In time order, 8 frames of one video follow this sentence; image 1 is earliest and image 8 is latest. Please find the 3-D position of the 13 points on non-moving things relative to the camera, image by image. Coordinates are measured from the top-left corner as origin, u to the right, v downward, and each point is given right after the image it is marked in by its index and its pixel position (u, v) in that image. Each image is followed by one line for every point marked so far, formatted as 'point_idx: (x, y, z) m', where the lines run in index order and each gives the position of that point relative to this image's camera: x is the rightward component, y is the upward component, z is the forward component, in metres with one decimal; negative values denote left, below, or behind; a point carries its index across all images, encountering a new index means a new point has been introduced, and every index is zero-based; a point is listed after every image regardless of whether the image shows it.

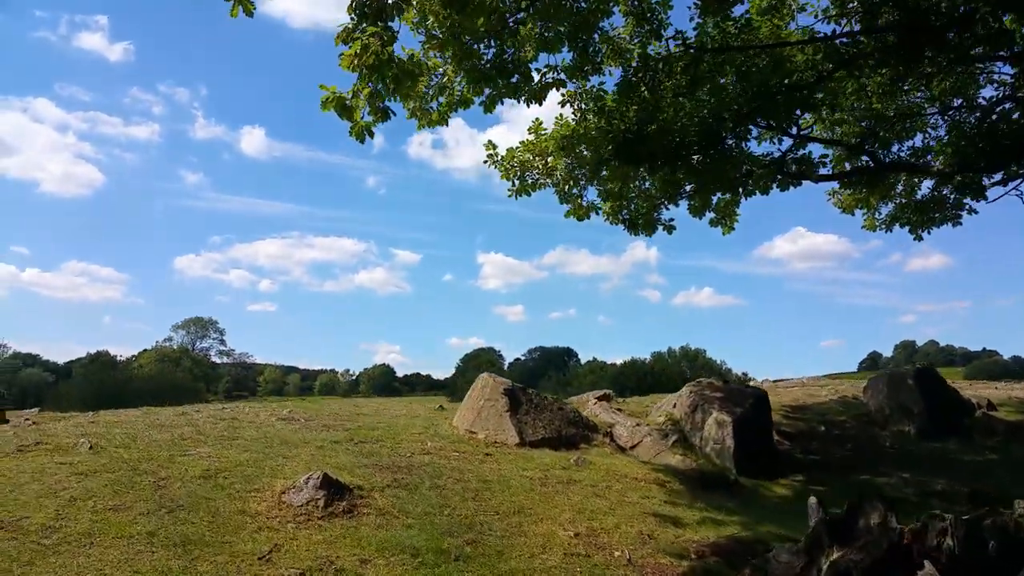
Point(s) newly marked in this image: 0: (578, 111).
0: (+1.1, +2.9, +12.6) m
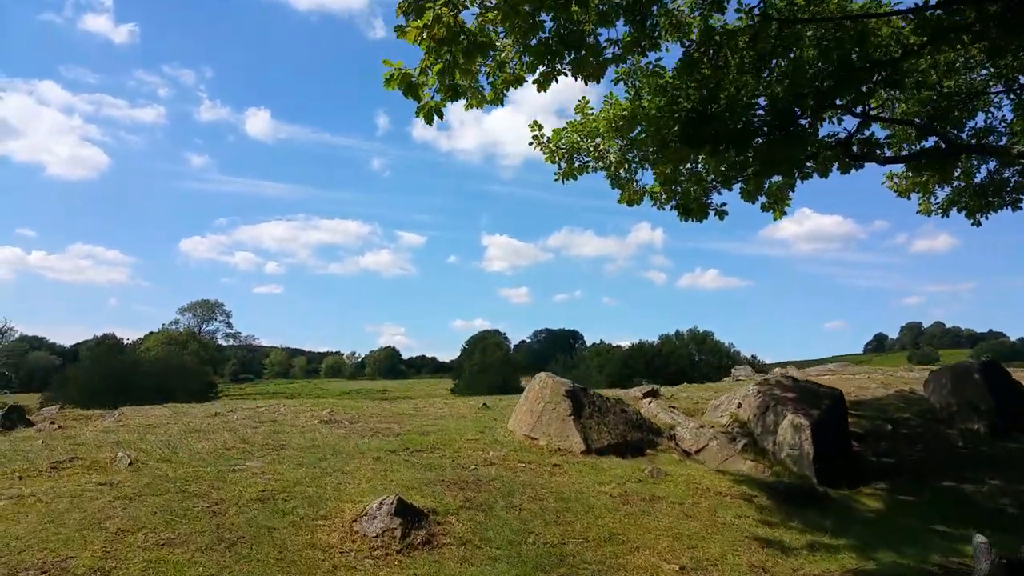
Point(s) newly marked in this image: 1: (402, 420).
0: (+1.9, +3.1, +11.8) m
1: (-1.5, -1.8, +10.4) m
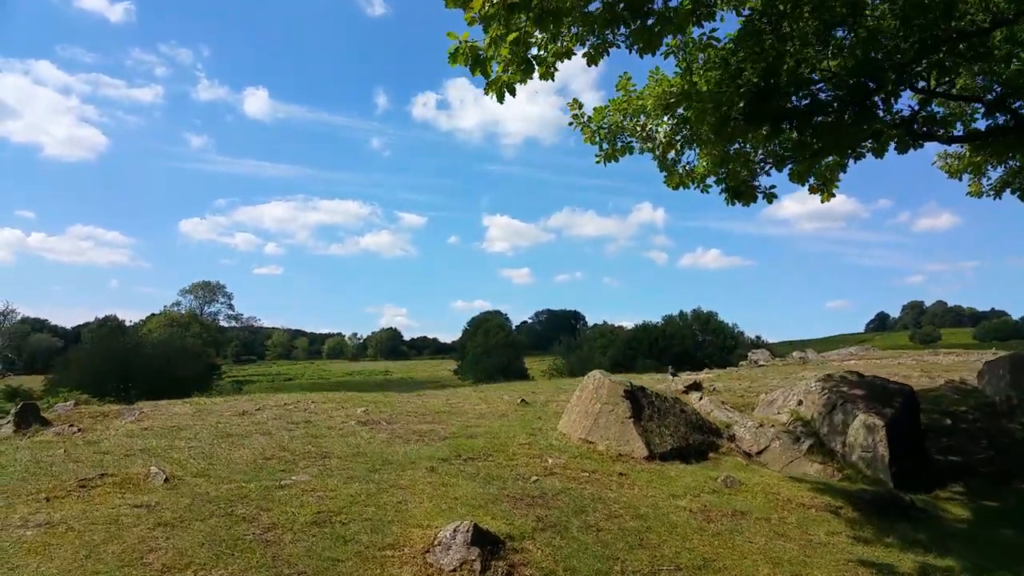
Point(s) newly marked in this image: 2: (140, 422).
0: (+2.4, +3.2, +11.0) m
1: (-0.9, -1.7, +9.8) m
2: (-4.9, -1.8, +10.0) m
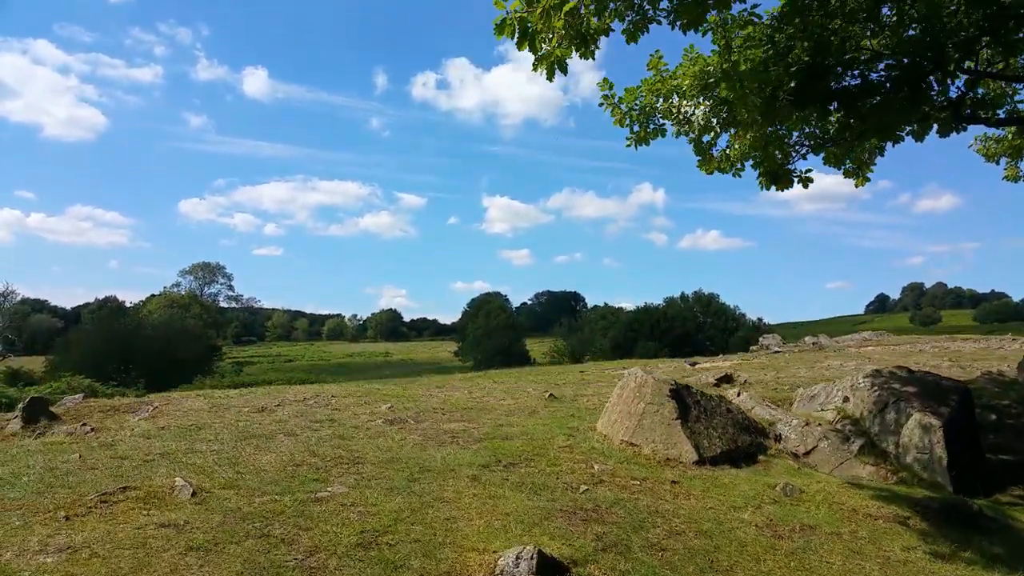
0: (+2.8, +3.4, +10.4) m
1: (-0.5, -1.6, +9.3) m
2: (-4.5, -1.6, +9.6) m
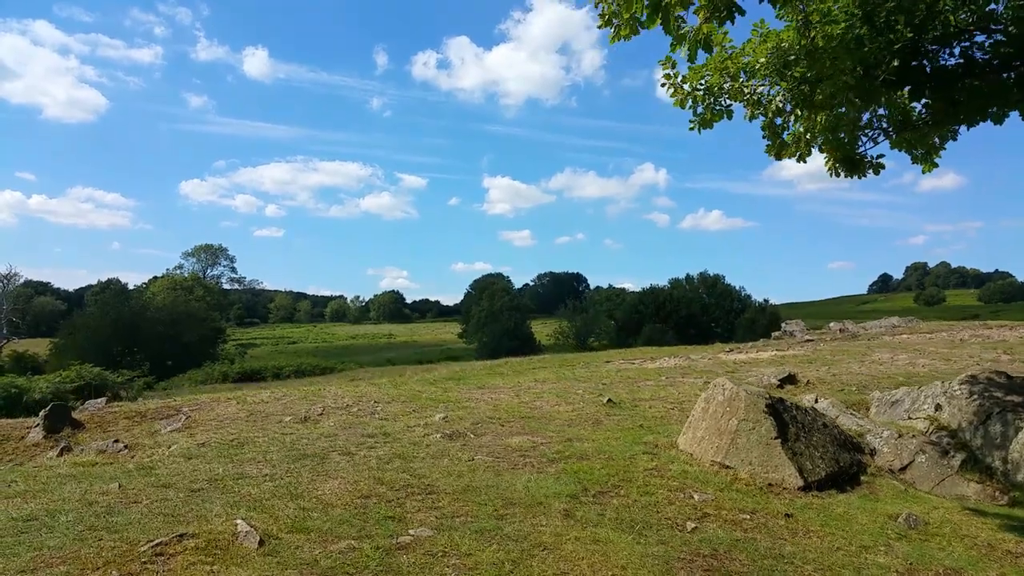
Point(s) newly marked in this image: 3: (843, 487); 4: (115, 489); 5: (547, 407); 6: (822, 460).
0: (+3.6, +3.4, +9.6) m
1: (+0.3, -1.6, +8.6) m
2: (-3.8, -1.7, +8.9) m
3: (+3.0, -1.8, +7.0) m
4: (-3.2, -1.6, +6.2) m
5: (+0.5, -1.6, +10.1) m
6: (+2.9, -1.6, +7.0) m
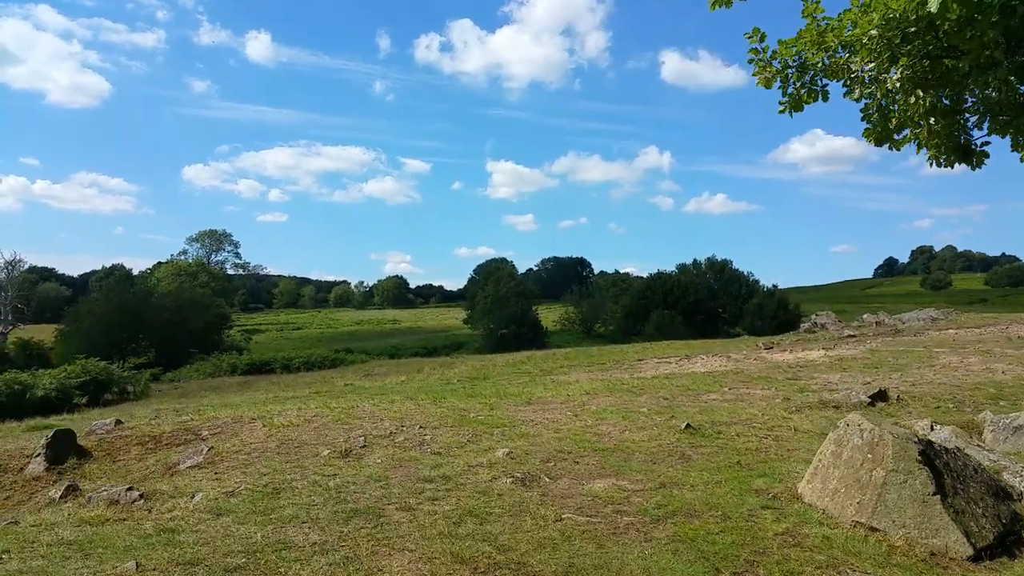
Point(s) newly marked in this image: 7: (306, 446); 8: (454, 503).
0: (+4.3, +3.3, +8.2) m
1: (+1.0, -1.7, +7.3) m
2: (-3.0, -1.8, +7.6) m
3: (+3.8, -2.0, +5.7) m
4: (-2.5, -1.8, +5.0) m
5: (+1.2, -1.7, +8.9) m
6: (+3.6, -1.8, +5.8) m
7: (-2.2, -1.7, +8.4) m
8: (-0.5, -1.8, +6.2) m
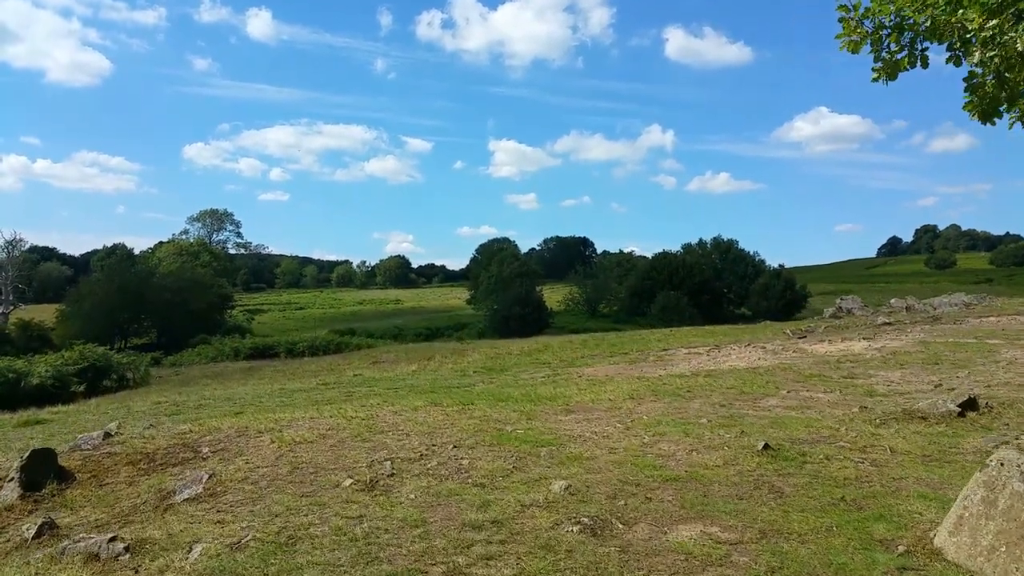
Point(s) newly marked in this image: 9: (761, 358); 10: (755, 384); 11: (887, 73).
0: (+4.8, +3.3, +6.8) m
1: (+1.5, -1.8, +6.1) m
2: (-2.5, -1.8, +6.4) m
3: (+4.3, -2.0, +4.5) m
4: (-2.0, -1.9, +3.7) m
5: (+1.7, -1.7, +7.6) m
6: (+4.1, -1.8, +4.5) m
7: (-1.8, -1.7, +7.1) m
8: (0.0, -1.8, +5.0) m
9: (+5.5, -1.5, +16.7) m
10: (+3.9, -1.6, +12.3) m
11: (+3.9, +2.2, +7.8) m
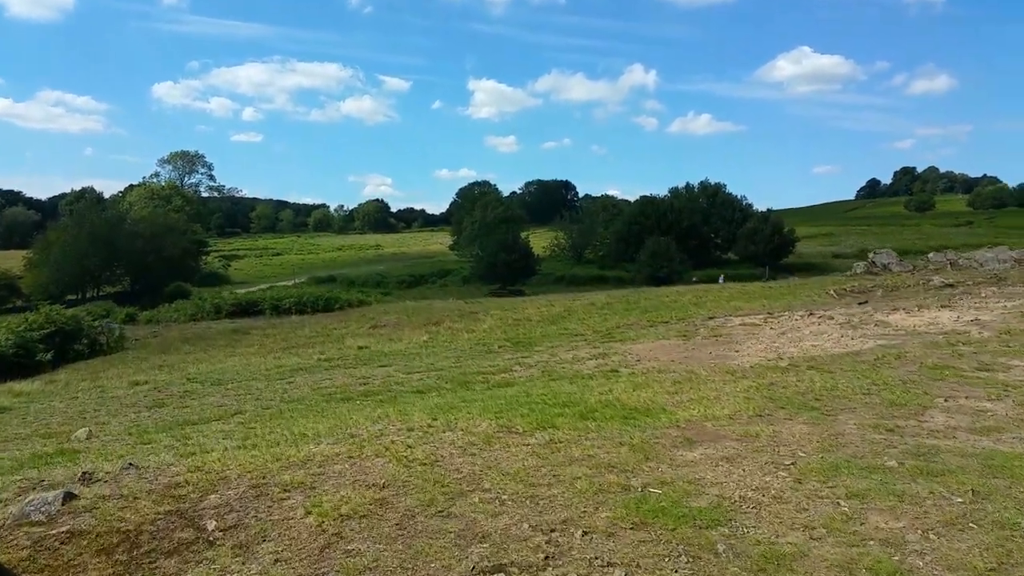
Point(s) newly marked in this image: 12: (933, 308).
0: (+5.9, +3.1, +4.1) m
1: (+2.7, -2.0, +3.6) m
2: (-1.4, -2.0, +3.8) m
3: (+5.5, -2.3, +2.1) m
4: (-0.8, -2.3, +1.2) m
5: (+2.8, -1.8, +5.2) m
6: (+5.3, -2.1, +2.1) m
7: (-0.6, -1.8, +4.6) m
8: (+1.2, -2.1, +2.5) m
9: (+6.3, -0.9, +14.4) m
10: (+4.9, -1.3, +9.9) m
11: (+4.9, +2.1, +5.1) m
12: (+9.8, -0.4, +17.8) m
